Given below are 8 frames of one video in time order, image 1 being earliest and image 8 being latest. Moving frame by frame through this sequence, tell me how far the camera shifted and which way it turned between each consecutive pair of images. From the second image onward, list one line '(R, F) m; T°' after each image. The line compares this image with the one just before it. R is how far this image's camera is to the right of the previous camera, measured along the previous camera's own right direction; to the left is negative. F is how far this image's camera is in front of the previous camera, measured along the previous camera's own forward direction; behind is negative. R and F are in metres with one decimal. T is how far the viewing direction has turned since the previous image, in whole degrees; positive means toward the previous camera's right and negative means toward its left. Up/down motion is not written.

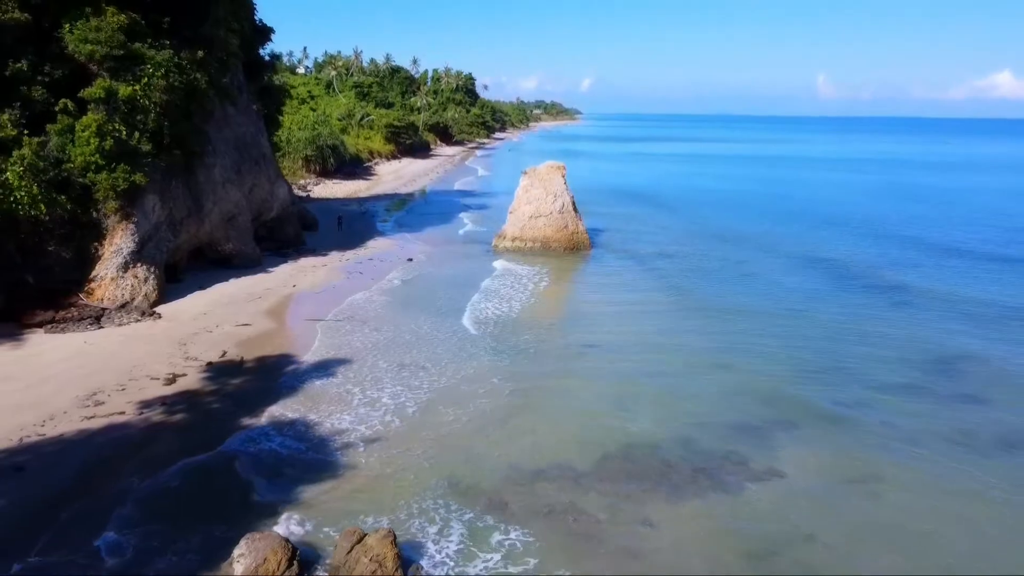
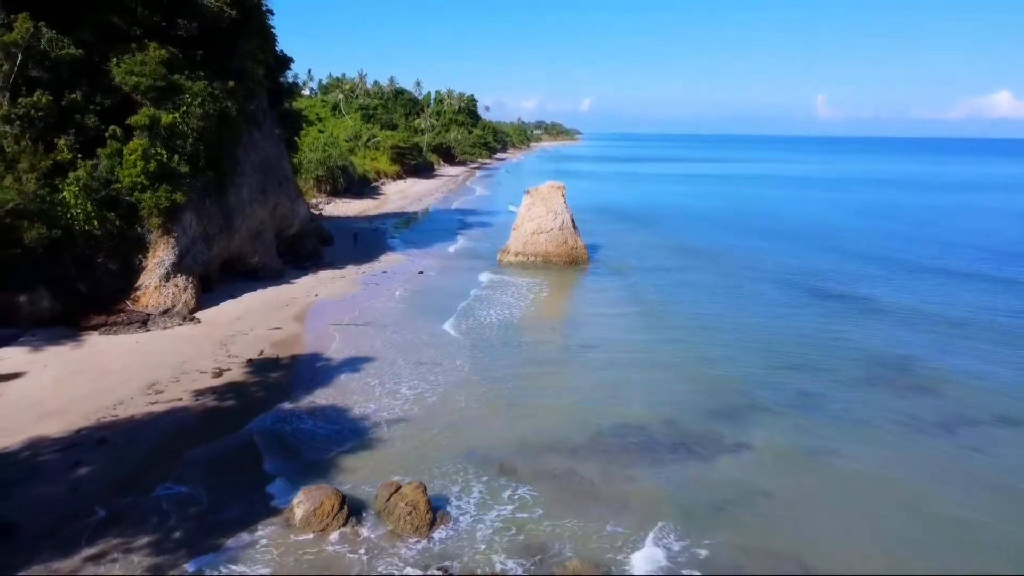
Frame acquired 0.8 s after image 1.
(-0.1, -1.8) m; 0°
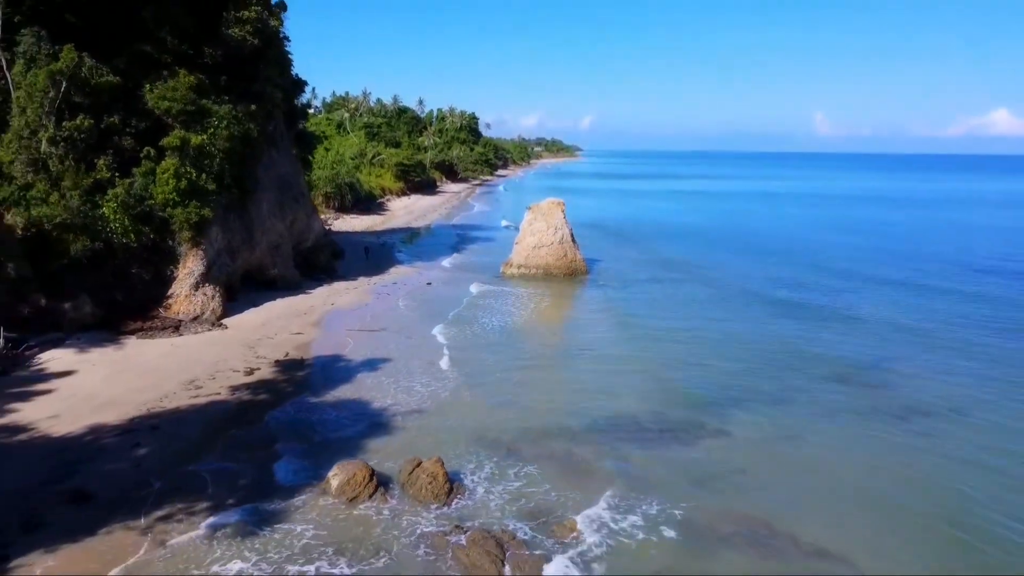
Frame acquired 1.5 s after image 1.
(-0.1, -1.5) m; 0°
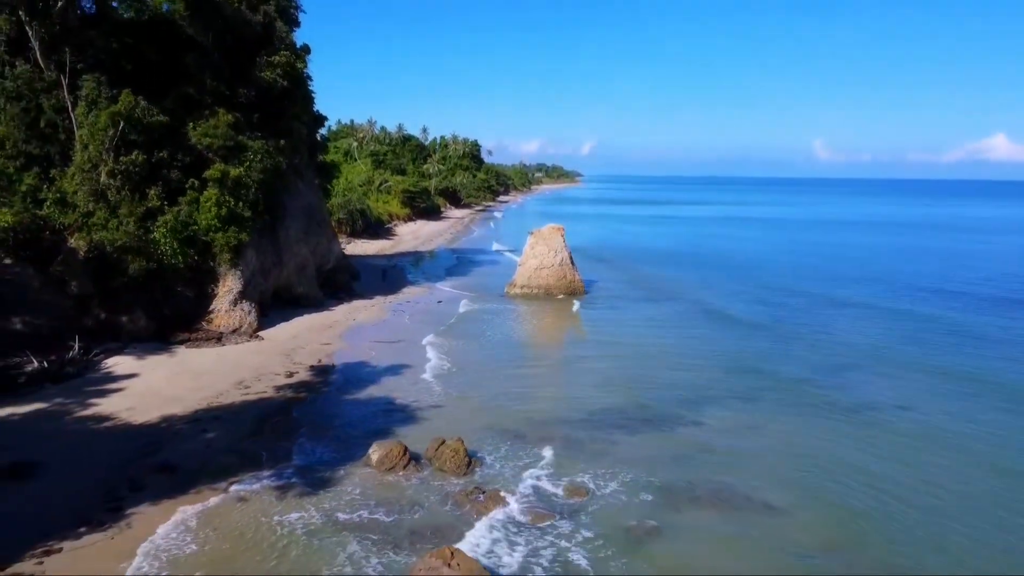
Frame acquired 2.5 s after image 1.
(-0.1, -2.4) m; 0°
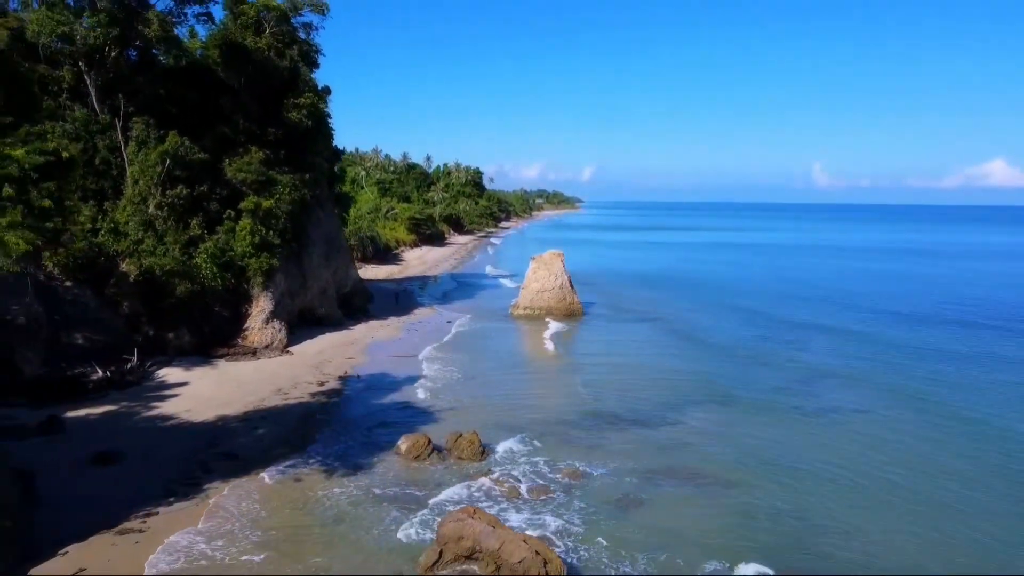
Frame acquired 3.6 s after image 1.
(-0.1, -2.5) m; 0°
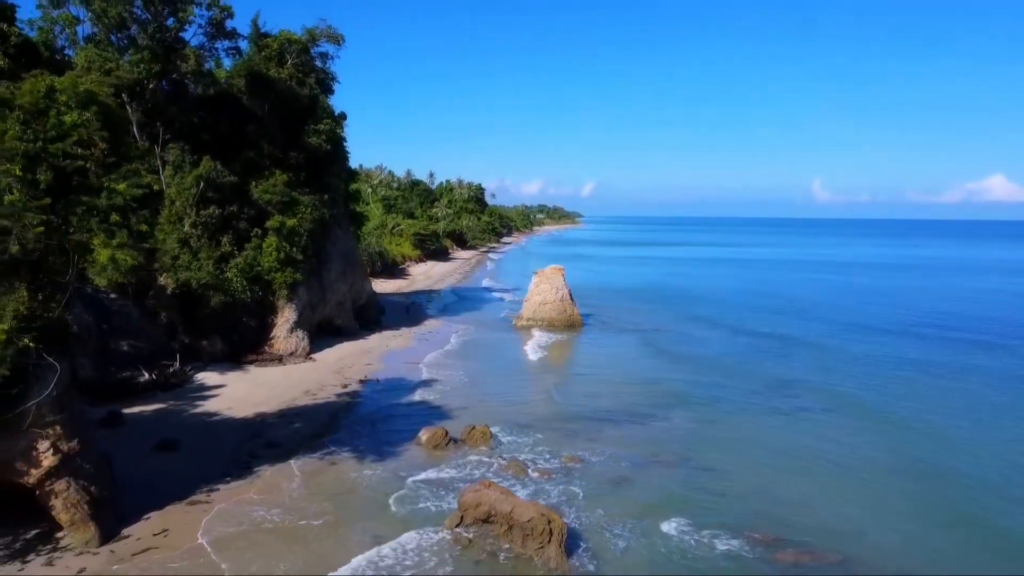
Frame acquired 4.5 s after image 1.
(-0.1, -2.2) m; 0°
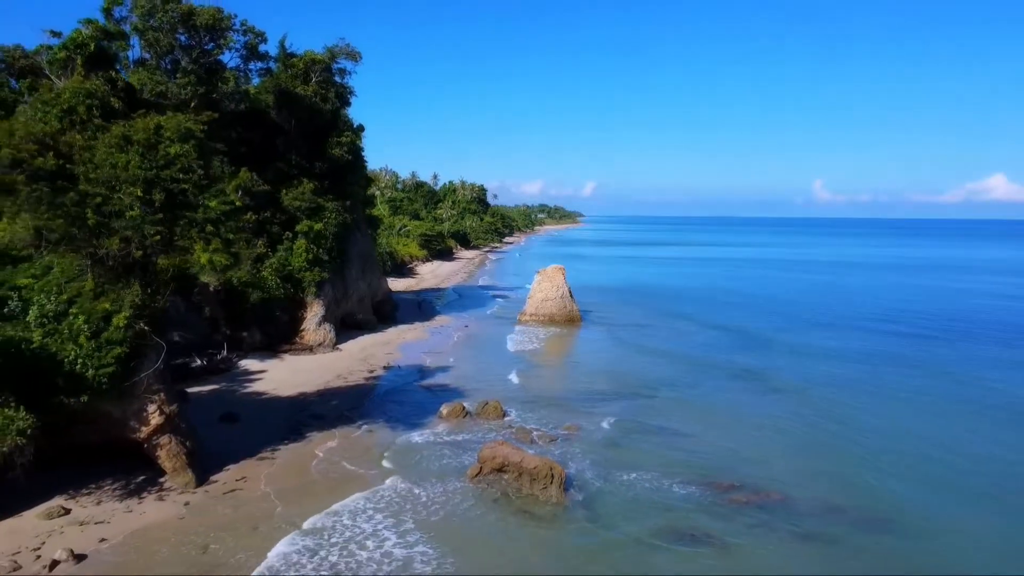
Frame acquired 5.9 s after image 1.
(-0.2, -3.2) m; 0°
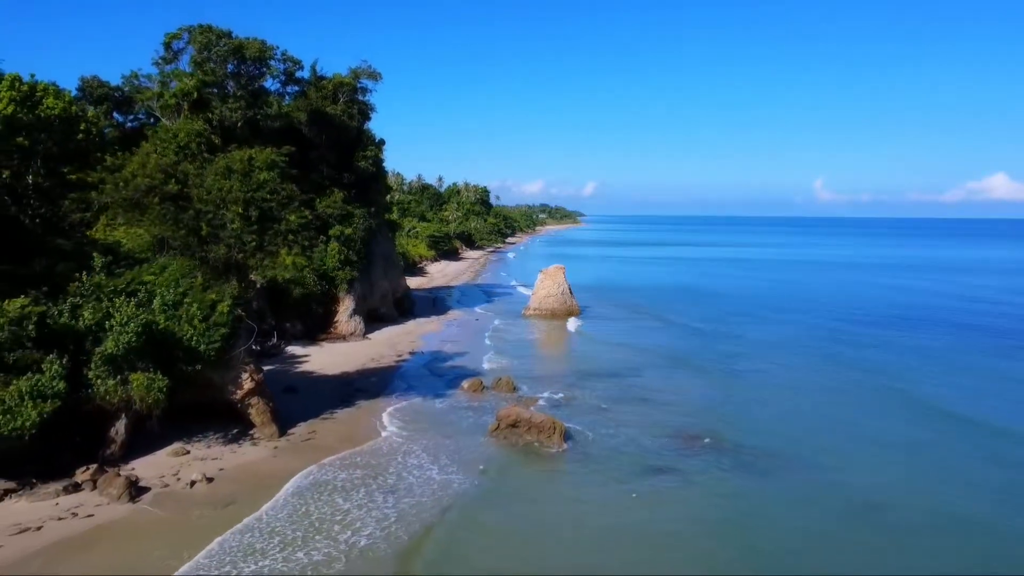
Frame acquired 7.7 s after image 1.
(-0.2, -4.5) m; 0°
